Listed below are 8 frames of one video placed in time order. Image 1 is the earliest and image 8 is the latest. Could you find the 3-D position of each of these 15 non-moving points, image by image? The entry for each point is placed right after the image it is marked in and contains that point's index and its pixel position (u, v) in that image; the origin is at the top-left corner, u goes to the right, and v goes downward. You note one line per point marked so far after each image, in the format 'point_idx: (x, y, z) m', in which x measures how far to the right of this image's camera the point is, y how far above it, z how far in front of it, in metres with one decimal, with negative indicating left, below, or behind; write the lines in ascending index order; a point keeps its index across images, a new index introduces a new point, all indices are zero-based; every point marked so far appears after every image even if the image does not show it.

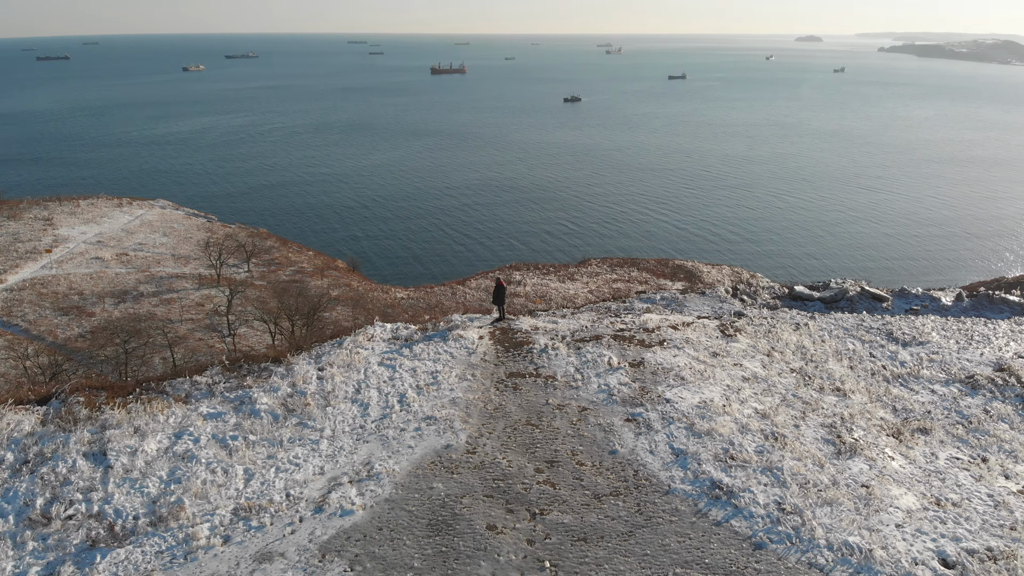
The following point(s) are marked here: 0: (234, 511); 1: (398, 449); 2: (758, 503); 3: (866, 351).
0: (-3.2, -2.6, +9.9) m
1: (-1.5, -2.1, +11.3) m
2: (+2.9, -2.5, +9.8) m
3: (+6.9, -1.2, +16.4) m
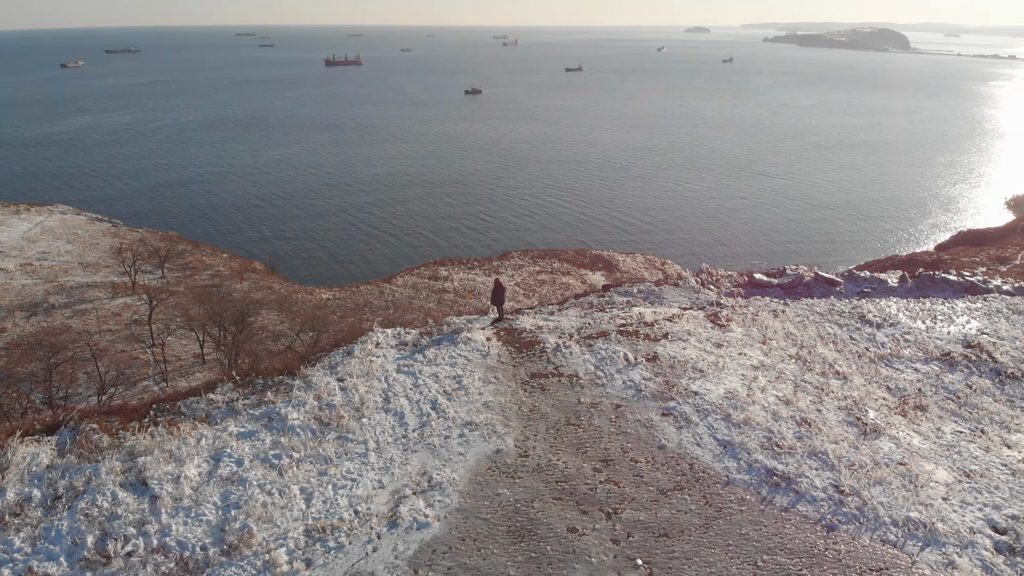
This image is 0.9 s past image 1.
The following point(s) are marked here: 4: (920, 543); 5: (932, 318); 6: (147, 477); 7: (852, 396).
0: (-2.3, -2.8, +9.6) m
1: (-0.8, -2.2, +11.3) m
2: (+3.8, -2.4, +10.3) m
3: (+6.9, -0.9, +17.4) m
4: (+4.5, -2.8, +9.2) m
5: (+9.2, -0.7, +18.4) m
6: (-4.6, -2.4, +10.7) m
7: (+5.5, -1.8, +13.7) m
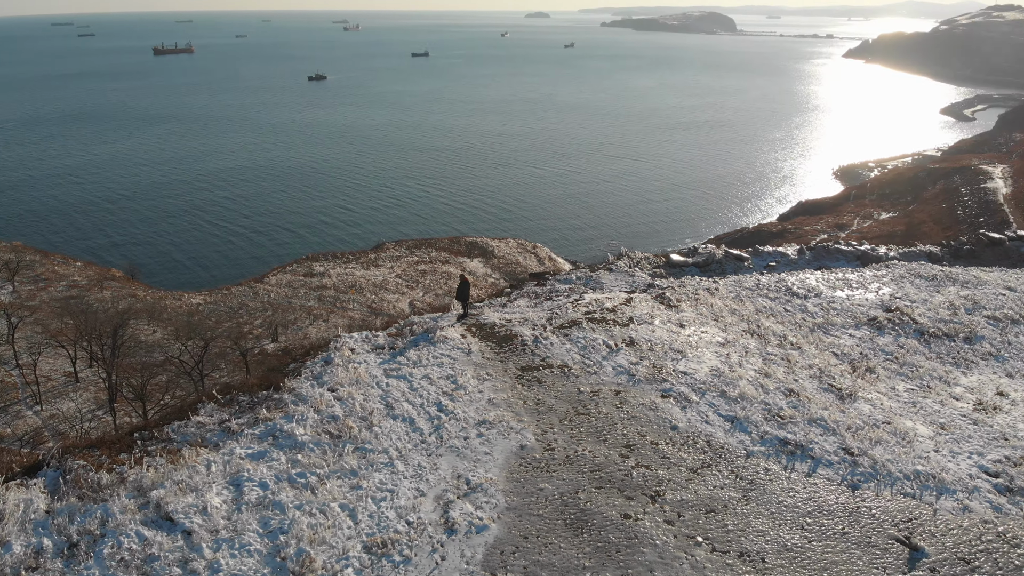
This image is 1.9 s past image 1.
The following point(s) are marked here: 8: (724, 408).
0: (-1.6, -2.9, +9.4) m
1: (-0.5, -2.3, +11.3) m
2: (+4.2, -2.2, +11.2) m
3: (+5.9, -0.4, +18.6) m
4: (+5.1, -2.5, +10.2) m
5: (+8.0, 0.0, +20.0) m
6: (-4.1, -2.7, +10.0) m
7: (+5.3, -1.3, +14.8) m
8: (+3.1, -1.8, +12.5) m
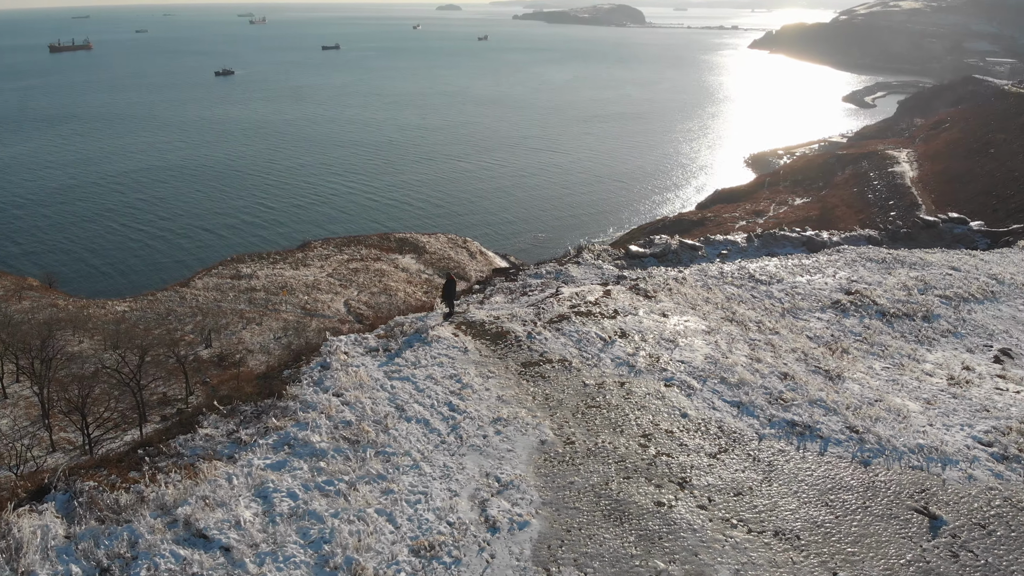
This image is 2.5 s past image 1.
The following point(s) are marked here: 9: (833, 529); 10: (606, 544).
0: (-1.1, -3.0, +9.4) m
1: (-0.2, -2.2, +11.4) m
2: (+4.5, -2.0, +11.8) m
3: (+5.4, -0.1, +19.3) m
4: (+5.5, -2.3, +10.9) m
5: (+7.3, +0.4, +20.9) m
6: (-3.6, -2.8, +9.8) m
7: (+5.2, -1.1, +15.4) m
8: (+3.3, -1.6, +12.9) m
9: (+3.7, -2.8, +9.8) m
10: (+1.1, -2.9, +9.6) m
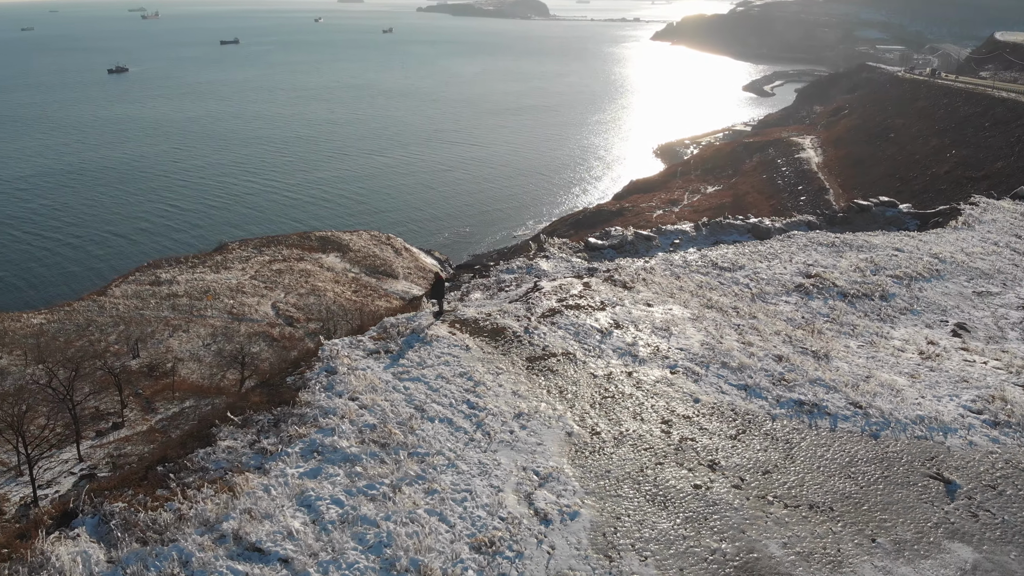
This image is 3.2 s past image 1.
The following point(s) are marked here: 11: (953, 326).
0: (-0.4, -3.0, +9.6) m
1: (+0.2, -2.2, +11.6) m
2: (+4.9, -1.8, +12.5) m
3: (+4.8, +0.2, +20.1) m
4: (+6.0, -2.0, +11.8) m
5: (+6.5, +0.8, +21.8) m
6: (-2.9, -2.9, +9.6) m
7: (+5.1, -0.8, +16.2) m
8: (+3.5, -1.4, +13.5) m
9: (+4.3, -2.6, +10.4) m
10: (+1.7, -2.8, +10.0) m
11: (+9.1, -0.8, +17.4) m
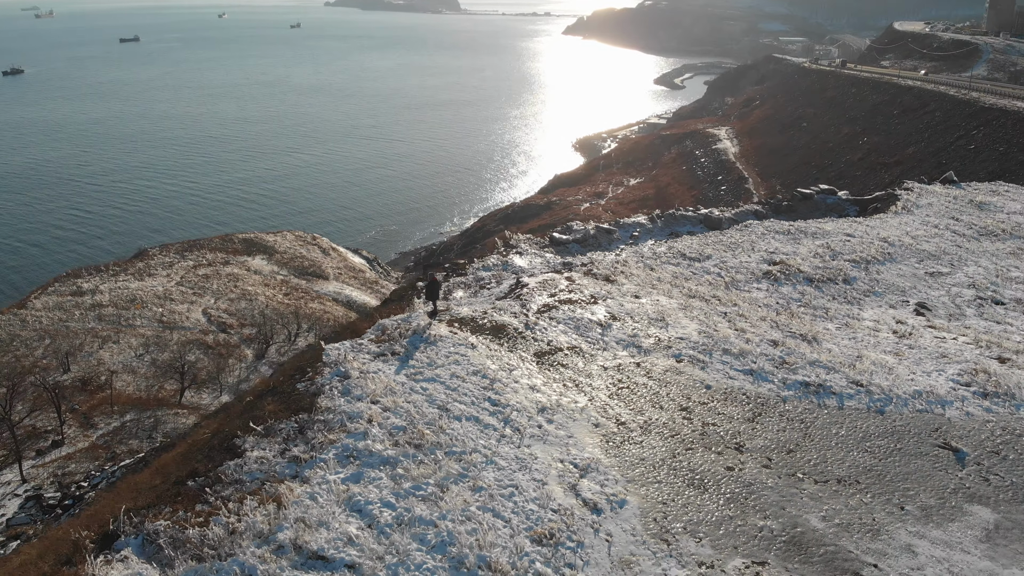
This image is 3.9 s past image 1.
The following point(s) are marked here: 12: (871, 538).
0: (+0.3, -3.0, +9.8) m
1: (+0.7, -2.2, +11.9) m
2: (+5.2, -1.5, +13.2) m
3: (+4.3, +0.5, +20.8) m
4: (+6.4, -1.7, +12.6) m
5: (+5.8, +1.1, +22.7) m
6: (-2.2, -3.0, +9.6) m
7: (+5.0, -0.6, +17.0) m
8: (+3.7, -1.3, +14.1) m
9: (+4.9, -2.4, +11.2) m
10: (+2.4, -2.7, +10.4) m
11: (+8.9, -0.4, +18.6) m
12: (+4.2, -2.9, +9.9) m
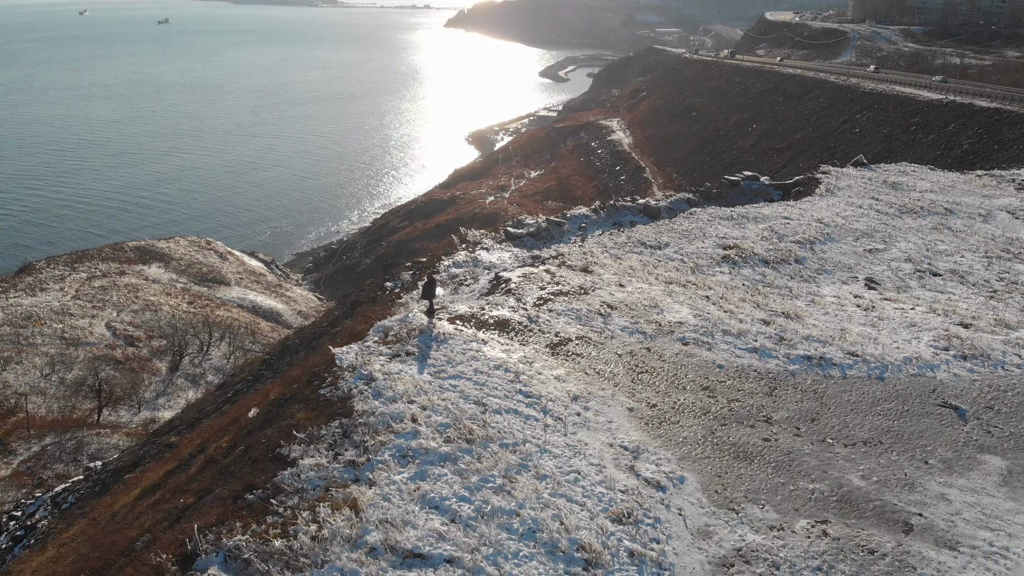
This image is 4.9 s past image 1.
0: (+1.3, -2.9, +10.3) m
1: (+1.4, -2.0, +12.5) m
2: (+5.6, -1.2, +14.4) m
3: (+3.6, +0.8, +21.7) m
4: (+6.9, -1.3, +13.9) m
5: (+4.8, +1.5, +23.8) m
6: (-1.2, -3.0, +9.8) m
7: (+4.9, -0.2, +18.0) m
8: (+4.0, -1.0, +15.0) m
9: (+5.6, -2.1, +12.3) m
10: (+3.3, -2.5, +11.2) m
11: (+8.4, +0.2, +20.2) m
12: (+5.2, -2.6, +11.0) m
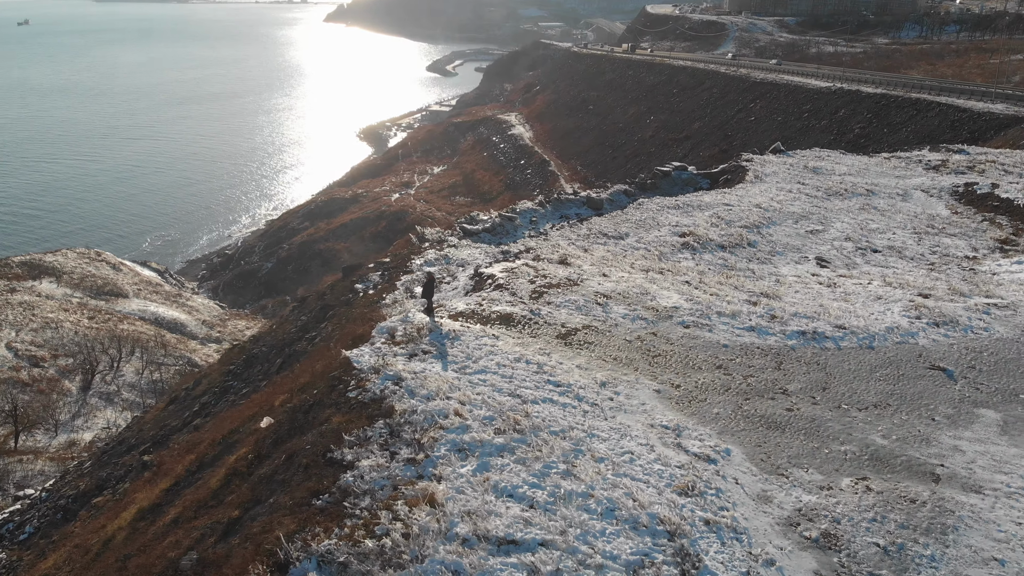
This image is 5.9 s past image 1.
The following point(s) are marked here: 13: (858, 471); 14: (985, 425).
0: (+2.2, -2.7, +11.0) m
1: (+2.0, -1.9, +13.2) m
2: (+5.9, -0.8, +15.6) m
3: (+2.8, +1.1, +22.6) m
4: (+7.2, -0.9, +15.4) m
5: (+3.6, +1.9, +24.8) m
6: (-0.1, -3.0, +10.2) m
7: (+4.6, +0.1, +19.1) m
8: (+4.2, -0.7, +16.0) m
9: (+6.2, -1.7, +13.6) m
10: (+4.1, -2.3, +12.2) m
11: (+7.8, +0.7, +21.7) m
12: (+6.0, -2.3, +12.2) m
13: (+4.7, -2.5, +11.6) m
14: (+7.1, -2.1, +12.6) m
